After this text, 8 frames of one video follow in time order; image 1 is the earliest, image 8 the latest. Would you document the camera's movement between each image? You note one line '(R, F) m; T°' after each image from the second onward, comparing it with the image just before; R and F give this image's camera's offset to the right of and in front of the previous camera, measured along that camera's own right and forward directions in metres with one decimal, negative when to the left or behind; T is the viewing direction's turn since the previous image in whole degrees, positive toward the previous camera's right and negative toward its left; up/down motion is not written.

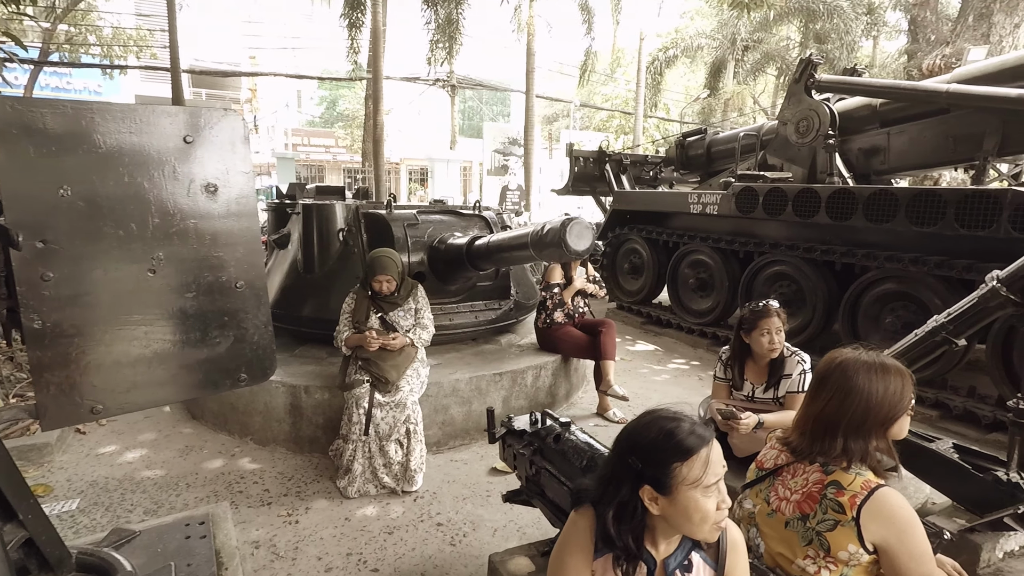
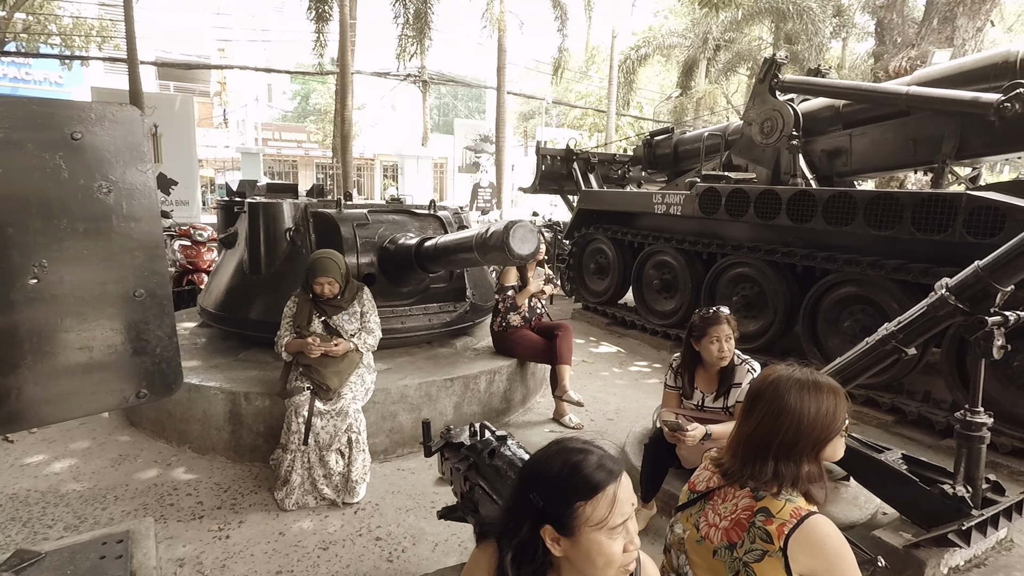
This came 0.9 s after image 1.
(+0.2, +0.1) m; +2°
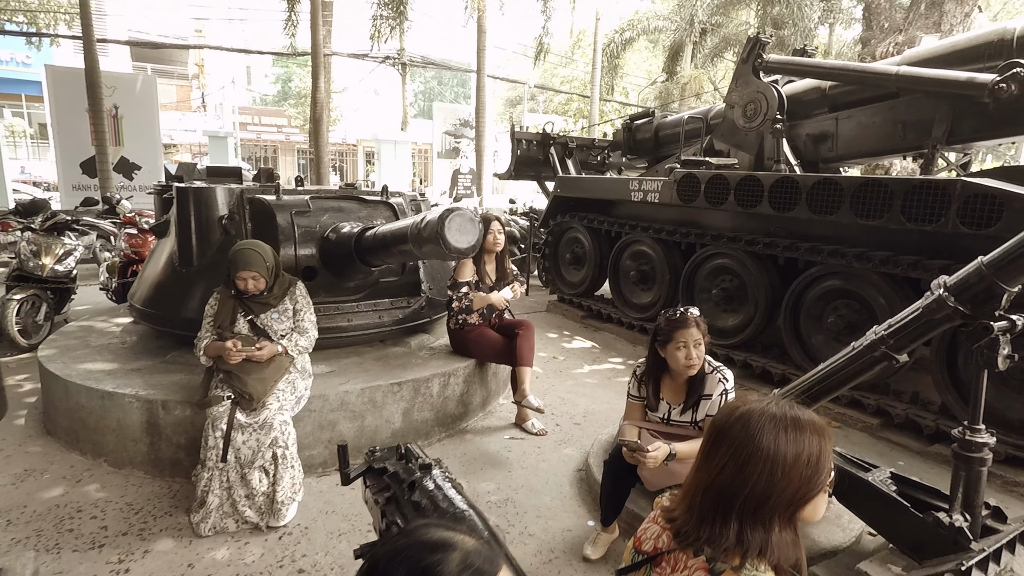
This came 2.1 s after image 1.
(+0.2, +0.4) m; +1°
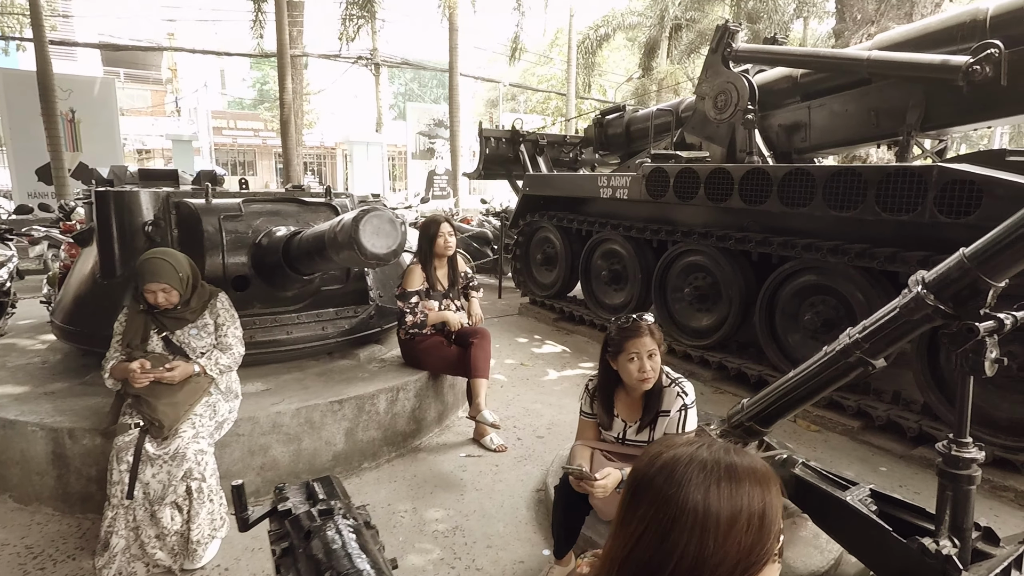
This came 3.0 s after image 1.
(+0.2, +0.3) m; +1°
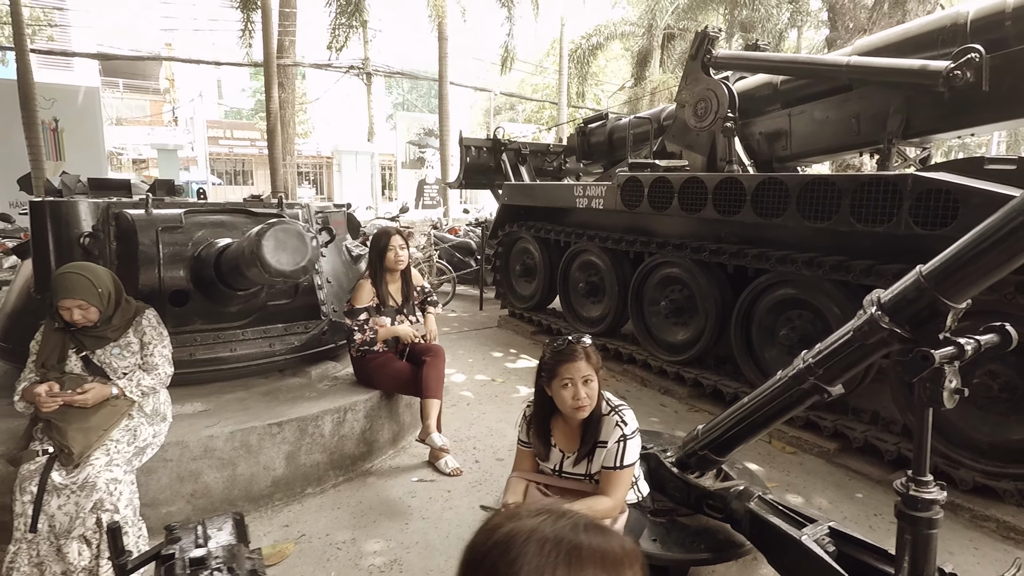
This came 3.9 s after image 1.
(+0.3, +0.2) m; 0°
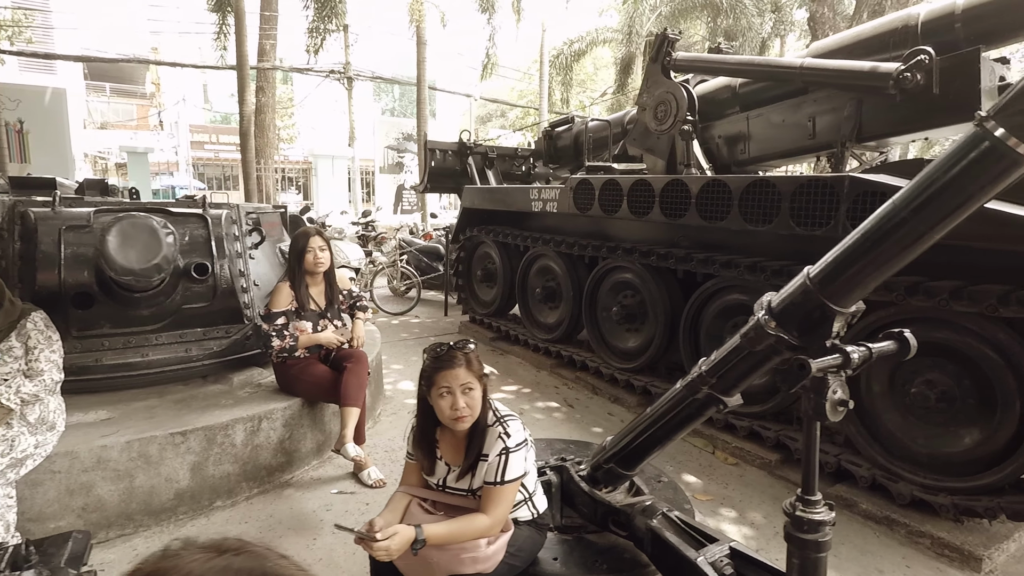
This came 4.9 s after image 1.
(+0.4, +0.1) m; +1°
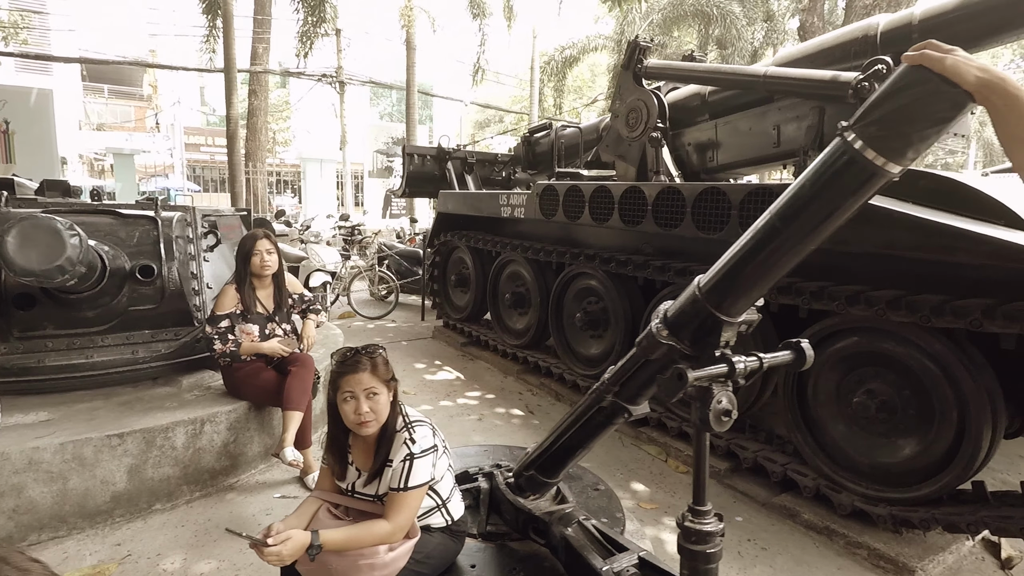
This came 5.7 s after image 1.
(+0.3, 0.0) m; 0°
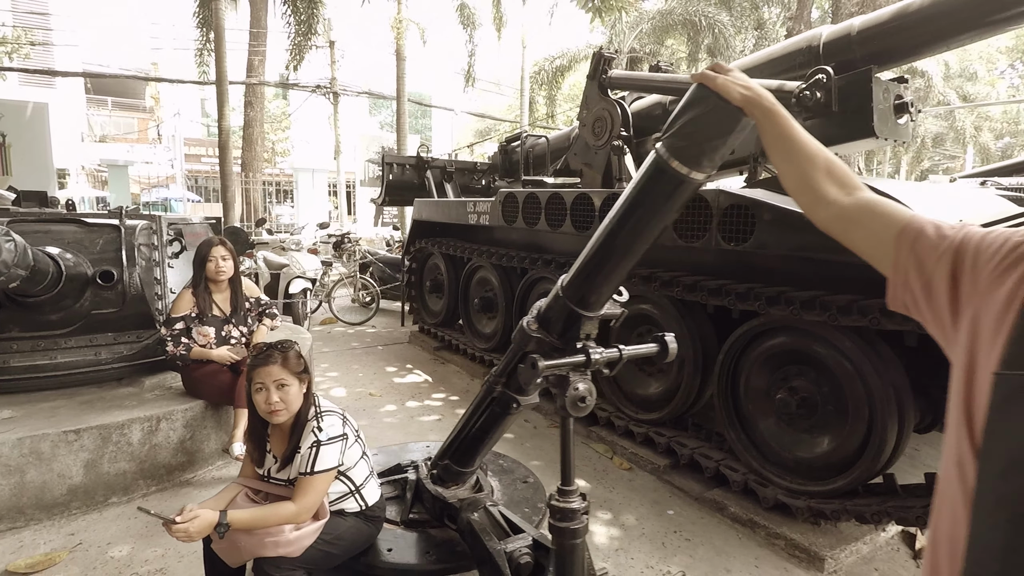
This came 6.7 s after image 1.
(+0.3, -0.2) m; 0°
